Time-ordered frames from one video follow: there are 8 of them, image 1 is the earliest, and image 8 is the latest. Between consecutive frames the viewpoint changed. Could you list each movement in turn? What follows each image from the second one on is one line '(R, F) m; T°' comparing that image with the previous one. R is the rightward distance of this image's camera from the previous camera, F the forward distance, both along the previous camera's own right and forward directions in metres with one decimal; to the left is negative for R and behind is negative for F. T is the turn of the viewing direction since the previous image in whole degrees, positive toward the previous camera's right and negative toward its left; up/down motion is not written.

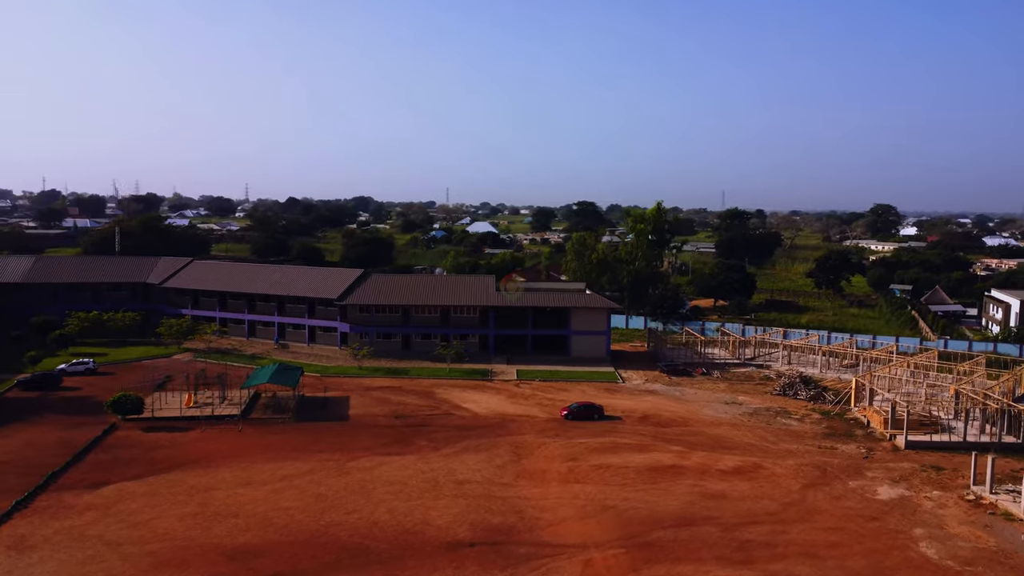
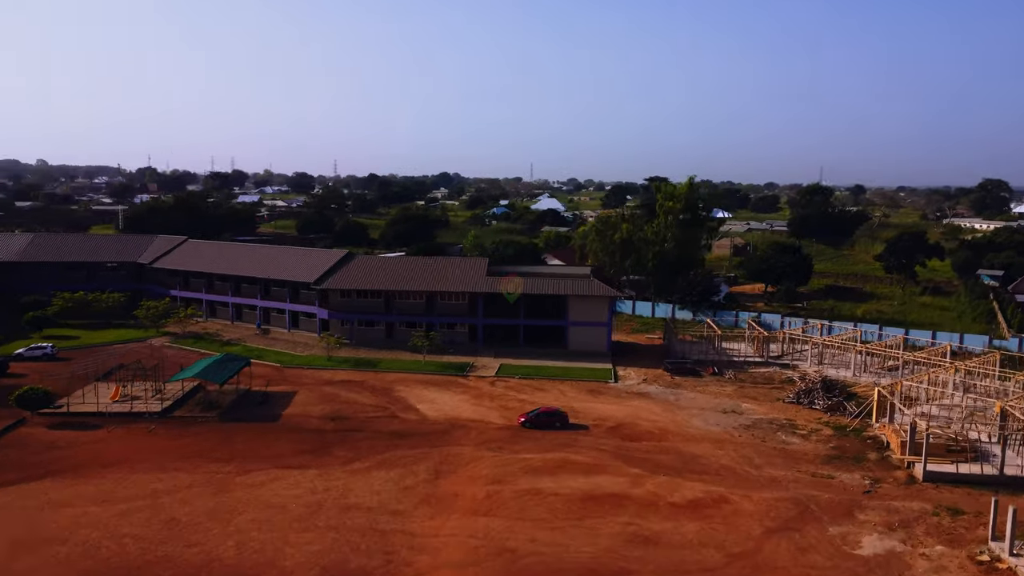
(+4.7, +4.2) m; -7°
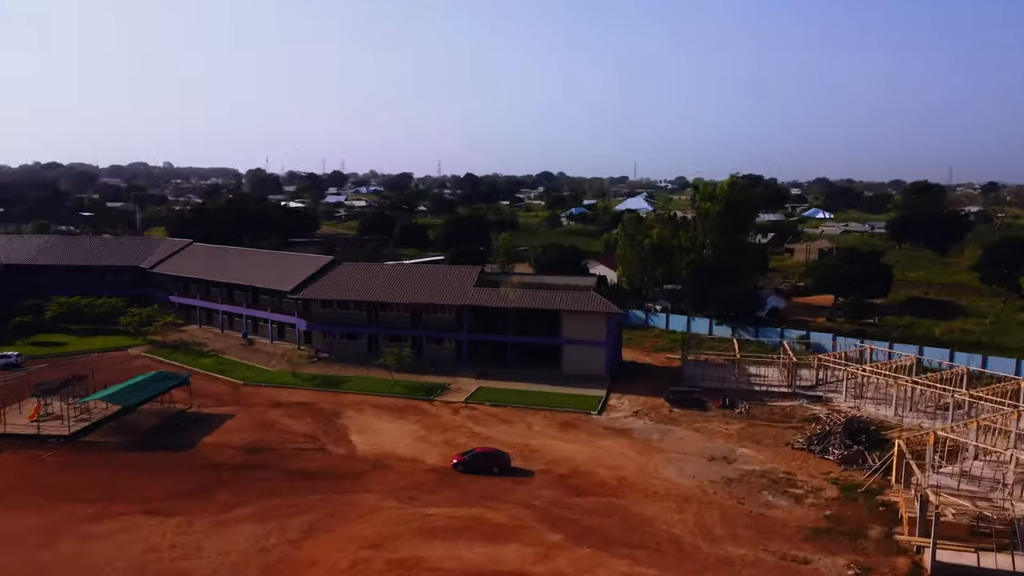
(+5.0, +4.4) m; -8°
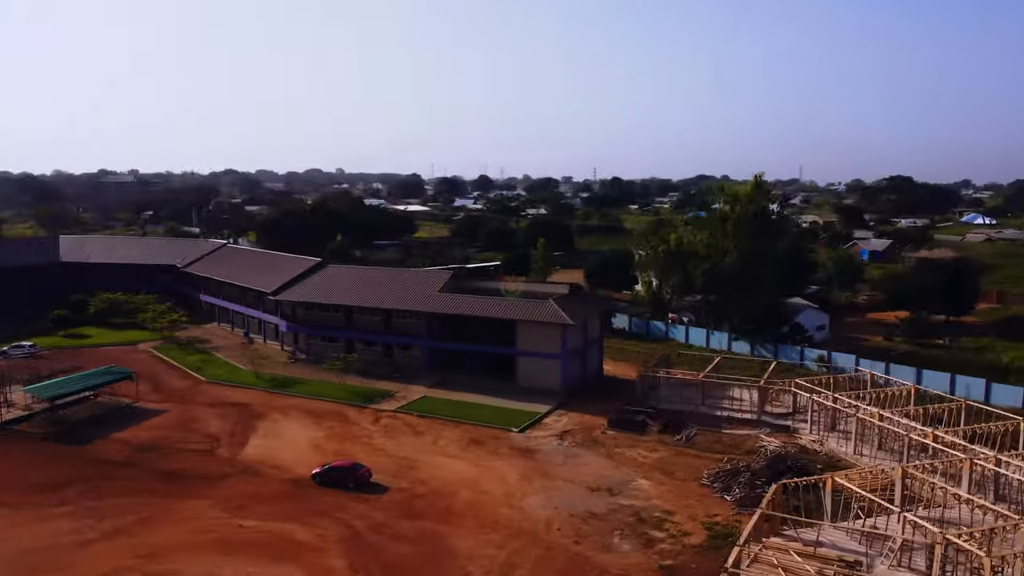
(+8.2, +2.3) m; -12°
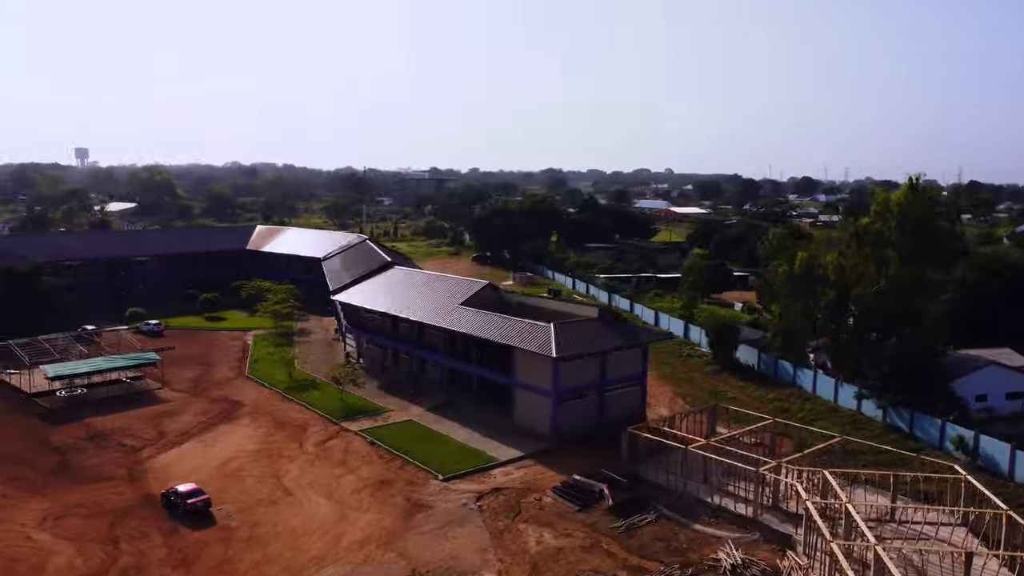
(+10.5, +7.0) m; -24°
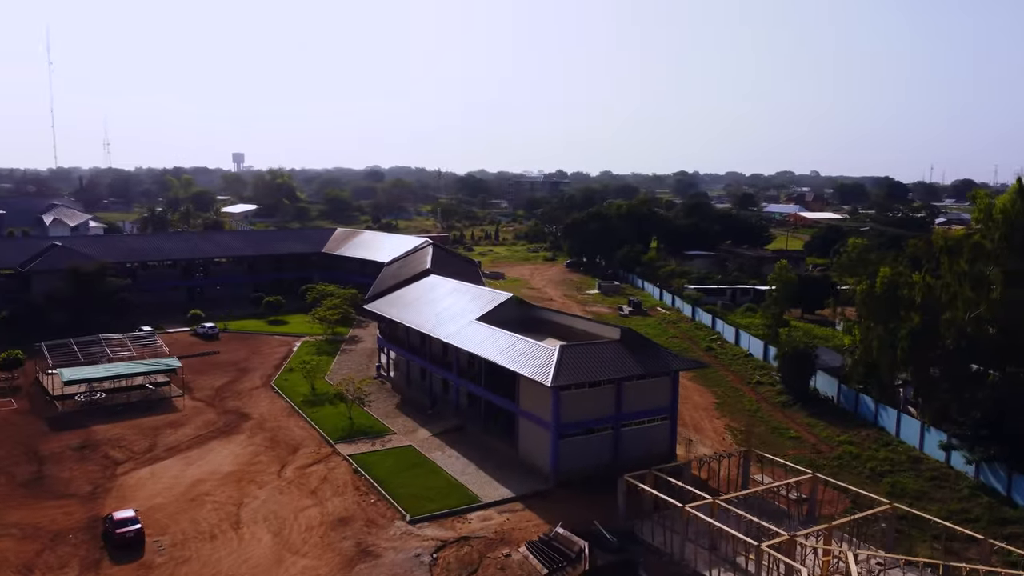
(+3.7, +3.3) m; -10°
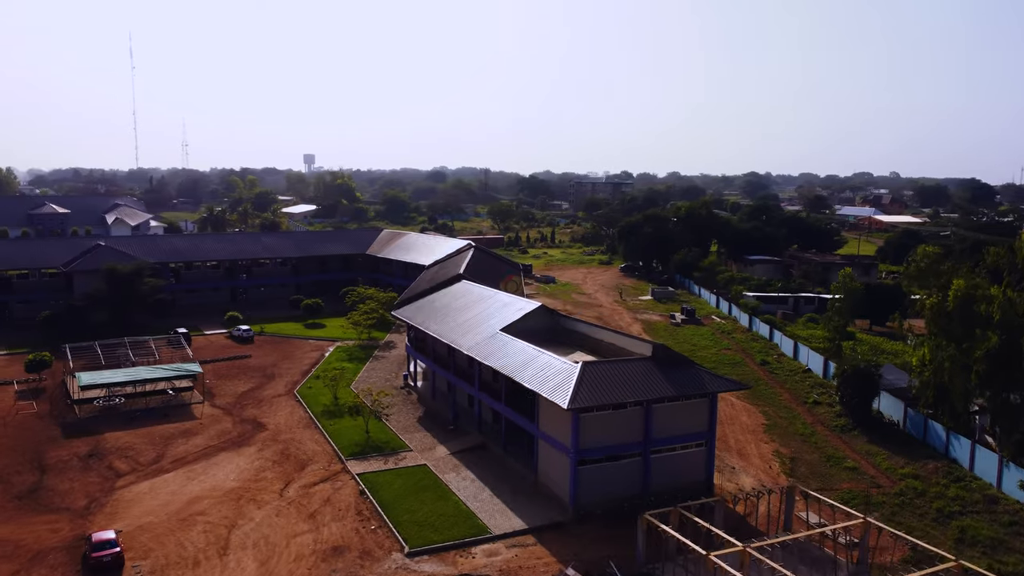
(+1.2, +1.9) m; -5°
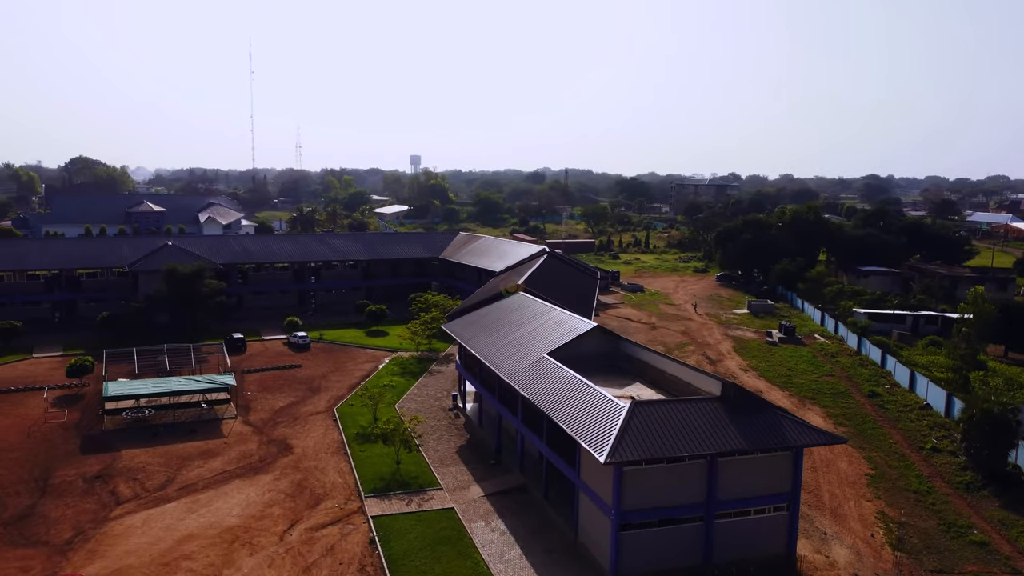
(+1.4, +3.4) m; -7°
